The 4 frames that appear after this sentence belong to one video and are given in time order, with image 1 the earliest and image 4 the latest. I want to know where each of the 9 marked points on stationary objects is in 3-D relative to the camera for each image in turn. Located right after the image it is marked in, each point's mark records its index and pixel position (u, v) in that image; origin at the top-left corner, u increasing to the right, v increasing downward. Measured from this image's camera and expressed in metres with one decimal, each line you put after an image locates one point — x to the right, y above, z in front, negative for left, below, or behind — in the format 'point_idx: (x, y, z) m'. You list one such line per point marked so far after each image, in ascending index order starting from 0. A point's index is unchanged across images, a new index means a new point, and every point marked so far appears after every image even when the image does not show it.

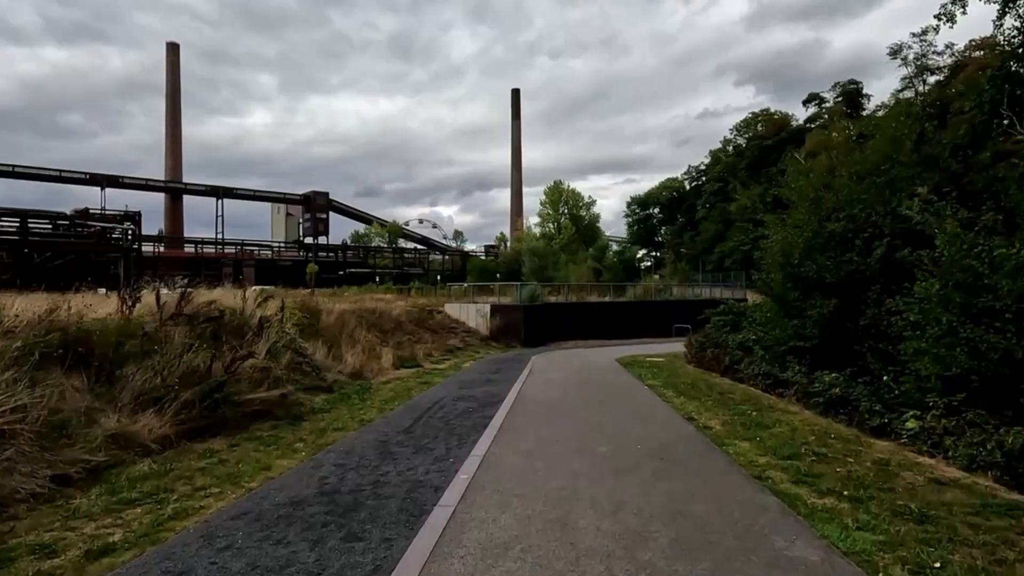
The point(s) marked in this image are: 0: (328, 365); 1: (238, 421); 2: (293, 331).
0: (-5.7, -2.4, +18.4) m
1: (-5.1, -2.5, +11.1) m
2: (-6.9, -1.3, +18.7) m
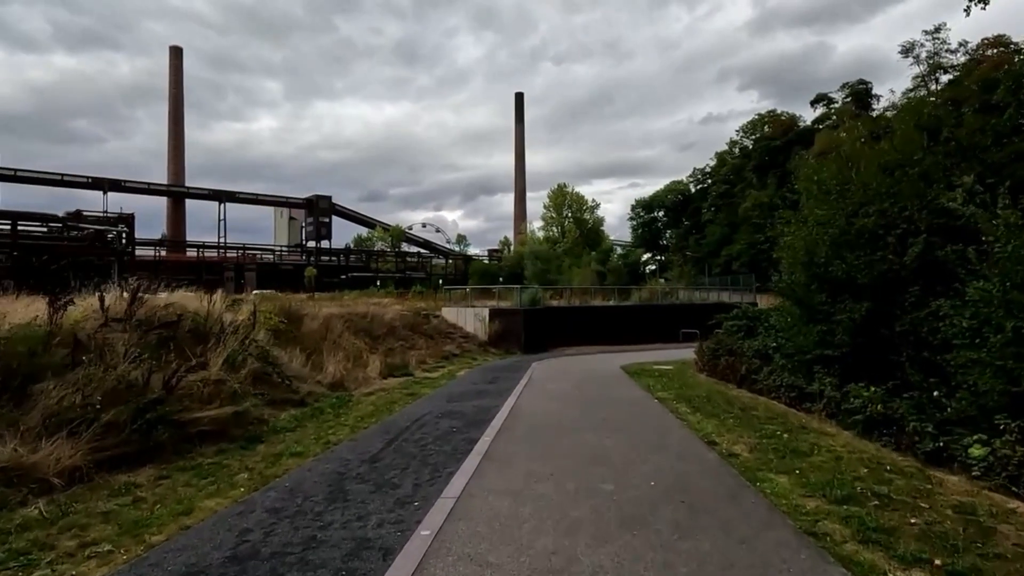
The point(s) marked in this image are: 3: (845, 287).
0: (-5.8, -2.4, +16.7) m
1: (-5.3, -2.5, +9.4) m
2: (-7.0, -1.4, +17.0) m
3: (+9.0, +0.1, +16.2) m
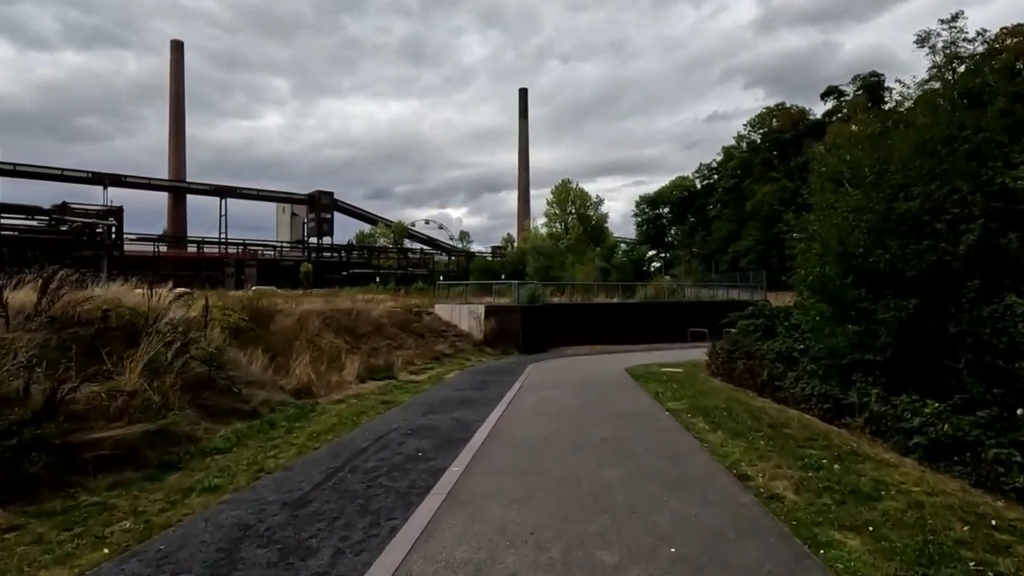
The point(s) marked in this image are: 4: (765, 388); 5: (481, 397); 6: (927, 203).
0: (-6.1, -2.2, +14.6) m
1: (-5.6, -2.3, +7.4) m
2: (-7.2, -1.2, +15.0) m
3: (+8.8, +0.2, +14.0) m
4: (+7.0, -2.7, +16.6) m
5: (-0.8, -2.8, +15.6) m
6: (+9.7, +2.0, +14.0) m
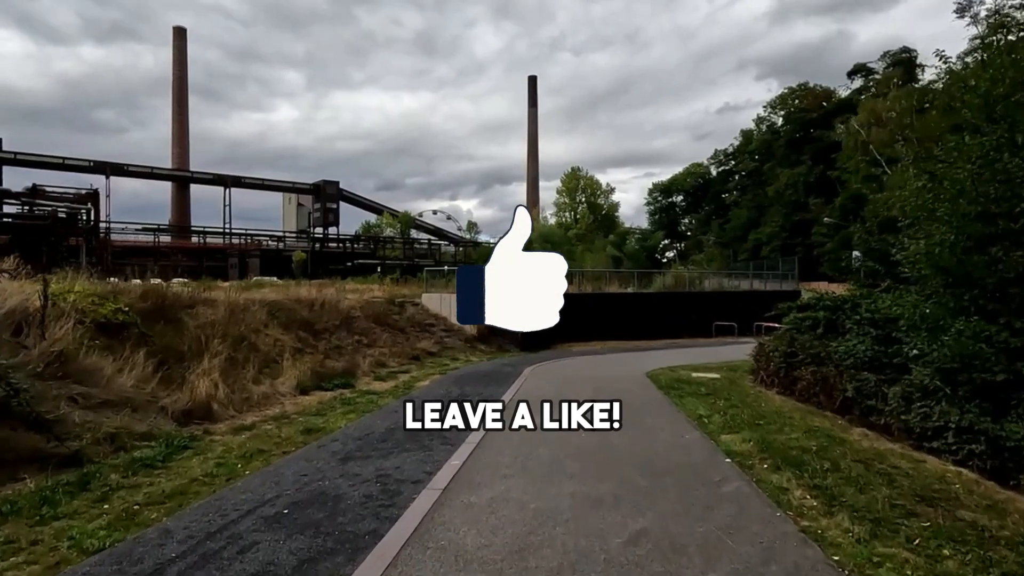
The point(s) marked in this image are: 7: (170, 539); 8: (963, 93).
0: (-6.4, -1.9, +10.1) m
1: (-6.1, -2.1, +2.8) m
2: (-7.6, -0.8, +10.4) m
3: (+8.4, +0.5, +9.2) m
4: (+6.7, -2.3, +11.9) m
5: (-1.1, -2.4, +11.0) m
6: (+9.3, +2.3, +9.2) m
7: (-3.1, -2.2, +5.4) m
8: (+9.9, +4.4, +13.3) m
